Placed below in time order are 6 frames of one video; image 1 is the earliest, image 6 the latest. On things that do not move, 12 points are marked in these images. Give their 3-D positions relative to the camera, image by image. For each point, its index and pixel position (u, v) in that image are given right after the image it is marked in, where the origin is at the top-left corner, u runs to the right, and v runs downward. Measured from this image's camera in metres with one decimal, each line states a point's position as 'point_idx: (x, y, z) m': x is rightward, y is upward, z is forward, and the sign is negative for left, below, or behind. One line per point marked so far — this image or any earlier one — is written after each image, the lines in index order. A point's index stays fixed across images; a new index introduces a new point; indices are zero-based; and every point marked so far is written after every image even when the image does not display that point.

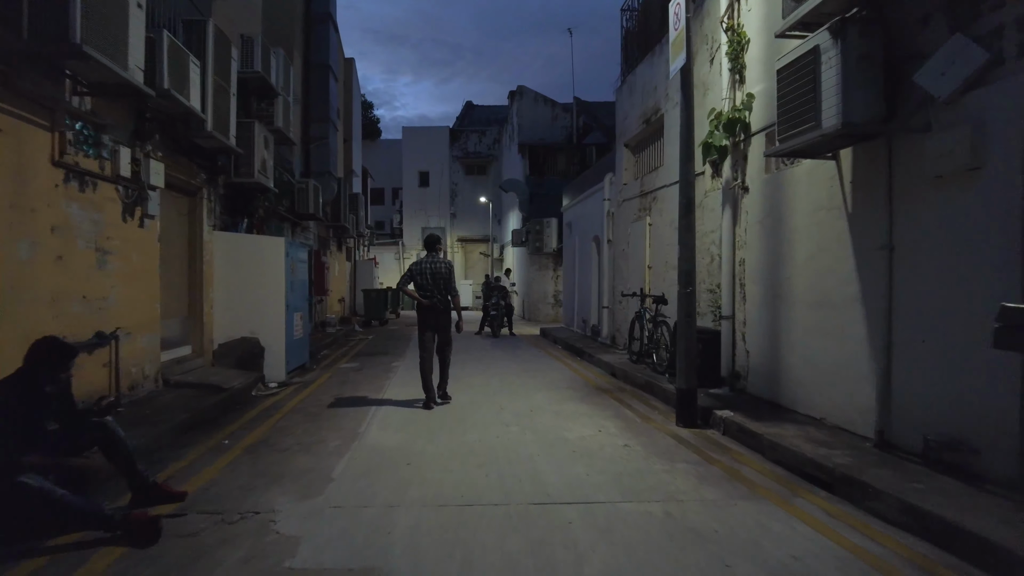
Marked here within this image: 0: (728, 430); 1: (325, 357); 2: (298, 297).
0: (+1.8, -1.2, +6.4) m
1: (-3.2, -1.2, +13.2) m
2: (-3.0, -0.1, +10.9) m
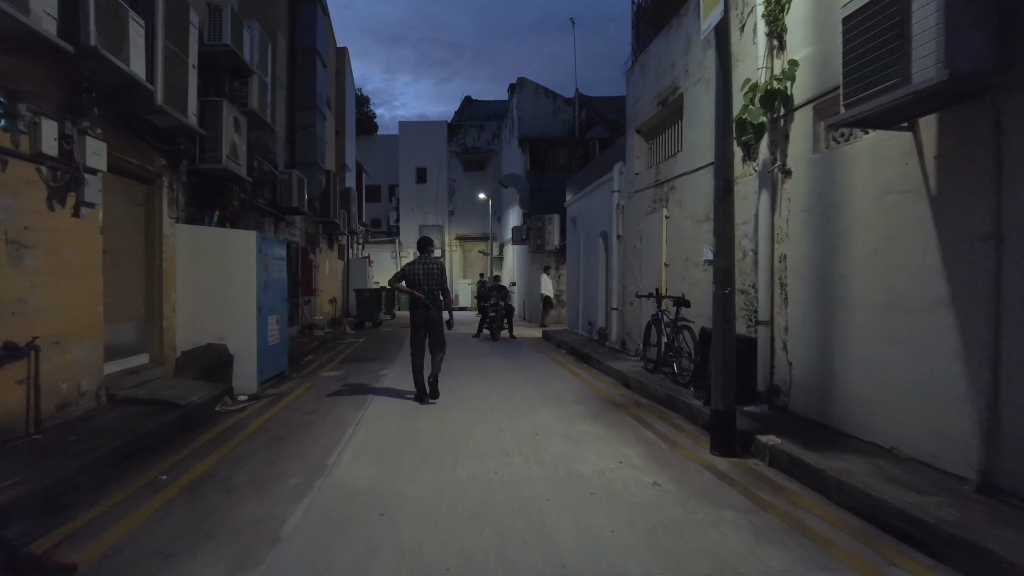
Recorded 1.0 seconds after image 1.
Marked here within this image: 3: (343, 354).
0: (+1.8, -1.2, +5.3) m
1: (-3.2, -1.2, +12.1) m
2: (-3.0, -0.1, +9.8) m
3: (-3.0, -1.2, +13.6) m
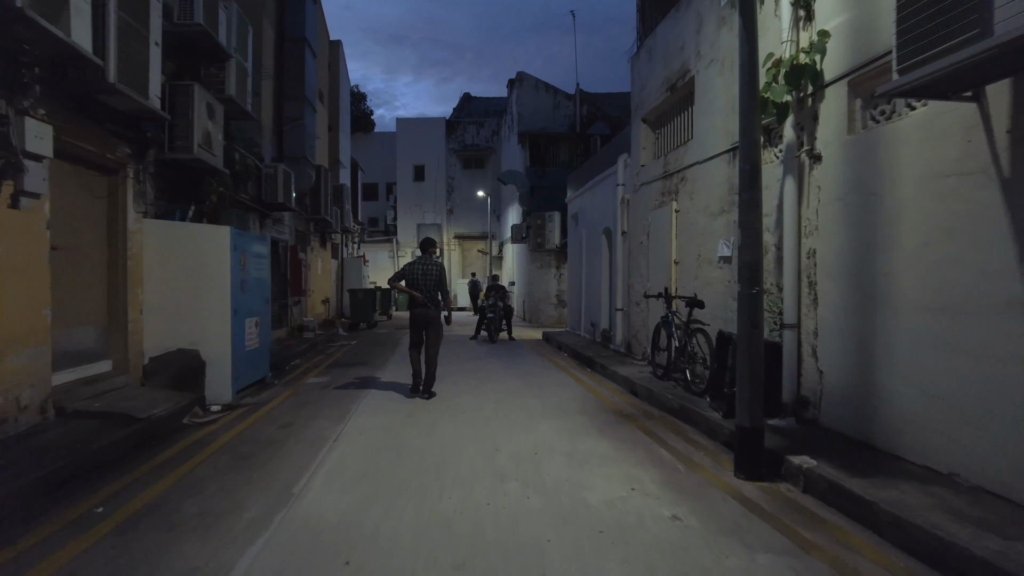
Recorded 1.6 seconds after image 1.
0: (+1.8, -1.2, +4.6) m
1: (-3.2, -1.2, +11.4) m
2: (-3.1, -0.1, +9.1) m
3: (-3.0, -1.2, +12.9) m
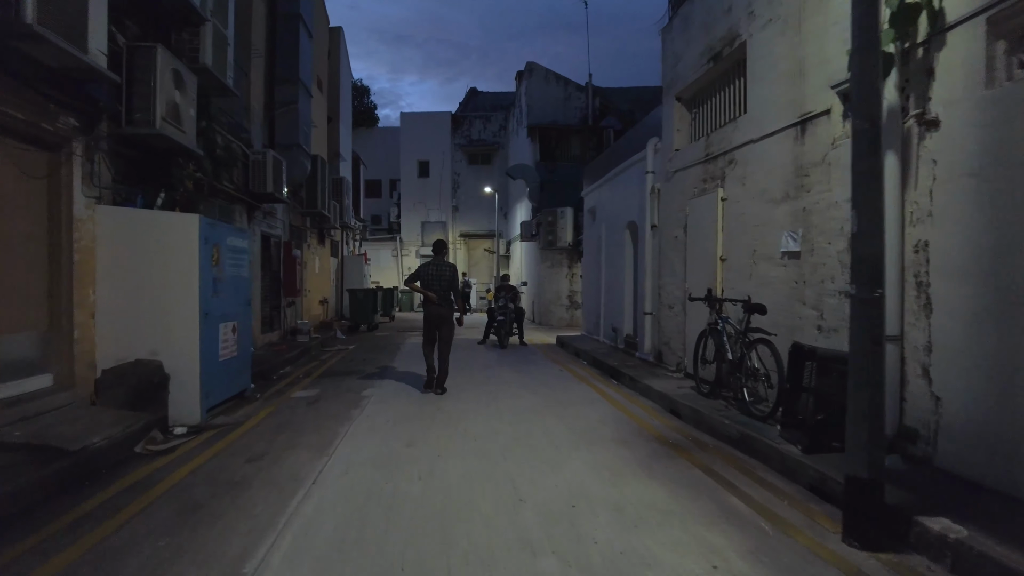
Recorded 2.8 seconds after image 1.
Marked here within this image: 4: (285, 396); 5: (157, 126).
0: (+1.9, -1.2, +3.3) m
1: (-3.0, -1.2, +10.1) m
2: (-2.9, -0.1, +7.8) m
3: (-2.8, -1.2, +11.6) m
4: (-2.5, -1.2, +8.6) m
5: (-3.2, +1.4, +6.9) m
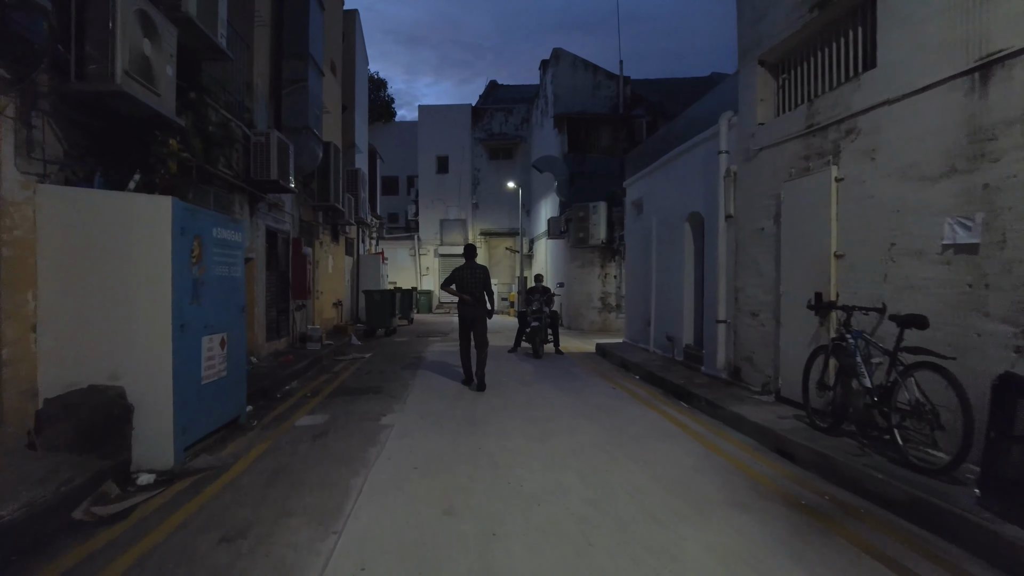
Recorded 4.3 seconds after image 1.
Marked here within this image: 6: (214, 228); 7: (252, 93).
0: (+2.3, -1.2, +1.6) m
1: (-2.5, -1.2, +8.6) m
2: (-2.4, -0.2, +6.3) m
3: (-2.3, -1.2, +10.1) m
4: (-2.1, -1.2, +7.0) m
5: (-2.7, +1.4, +5.3) m
6: (-2.4, +0.5, +6.2) m
7: (-3.7, +2.8, +10.9) m
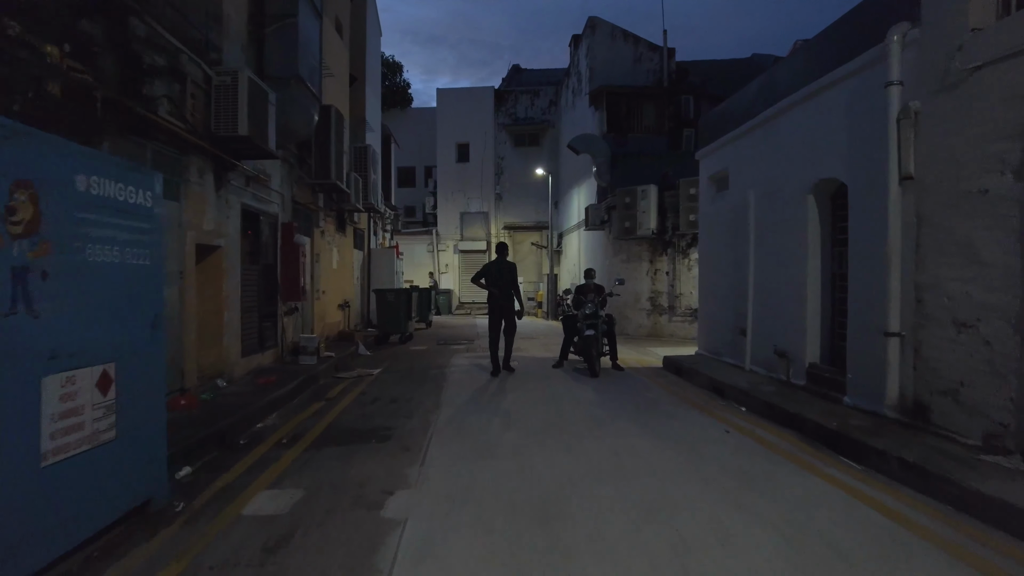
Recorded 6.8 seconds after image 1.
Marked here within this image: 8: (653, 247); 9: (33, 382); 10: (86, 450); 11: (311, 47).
0: (+2.7, -1.2, -1.3) m
1: (-2.0, -1.2, +5.8) m
2: (-1.9, -0.2, +3.5) m
3: (-1.7, -1.2, +7.3) m
4: (-1.5, -1.2, +4.2) m
5: (-2.2, +1.4, +2.5) m
6: (-1.9, +0.5, +3.4) m
7: (-3.1, +2.8, +8.2) m
8: (+3.2, +1.0, +17.5) m
9: (-1.9, -0.4, +3.0) m
10: (-1.9, -0.7, +3.4) m
11: (-2.7, +3.3, +10.4) m
